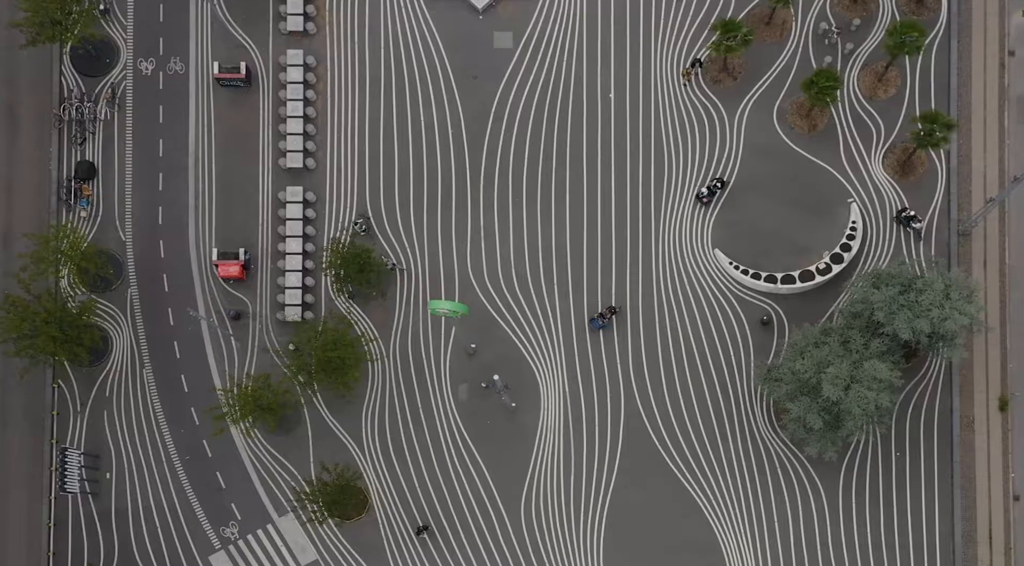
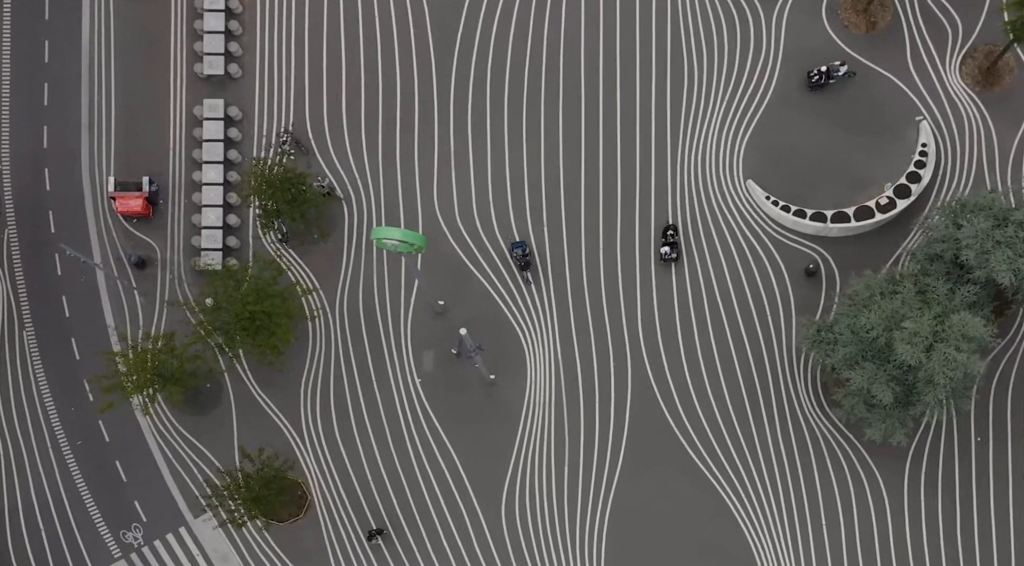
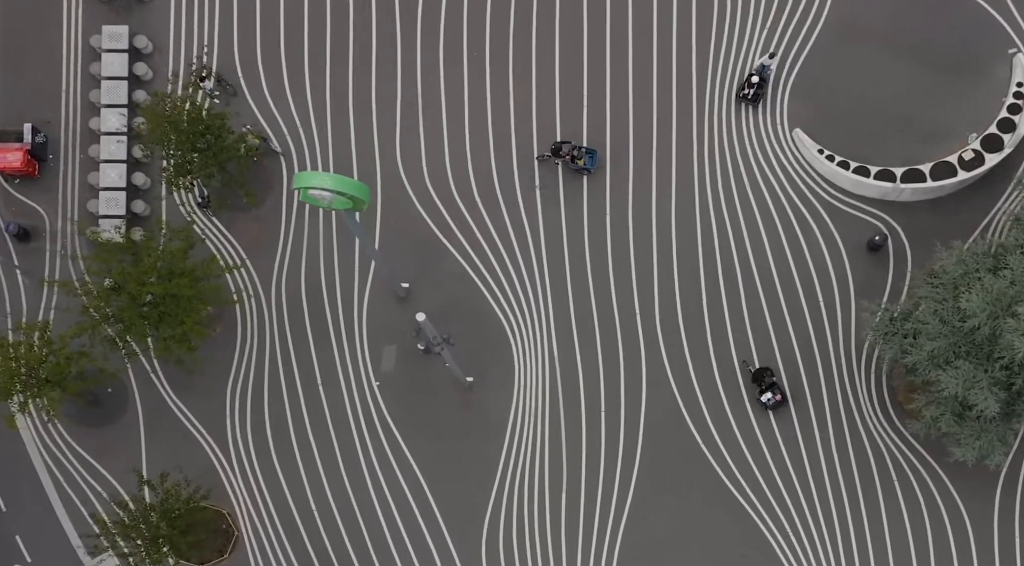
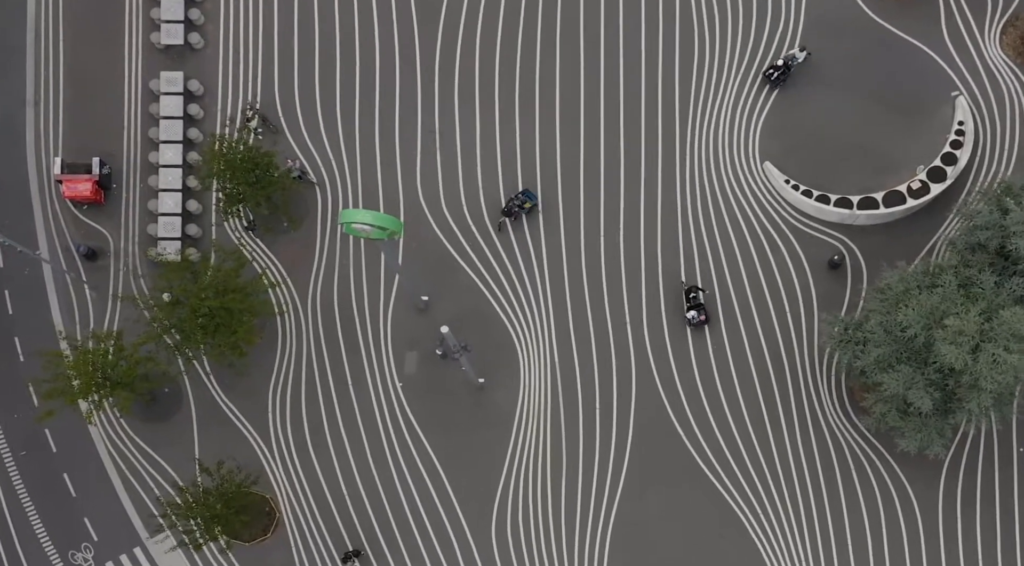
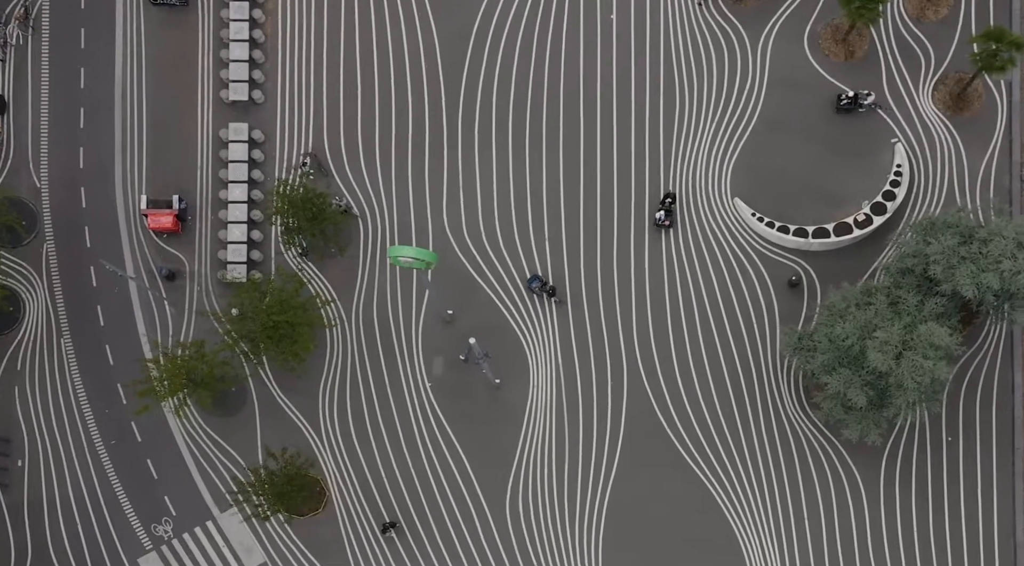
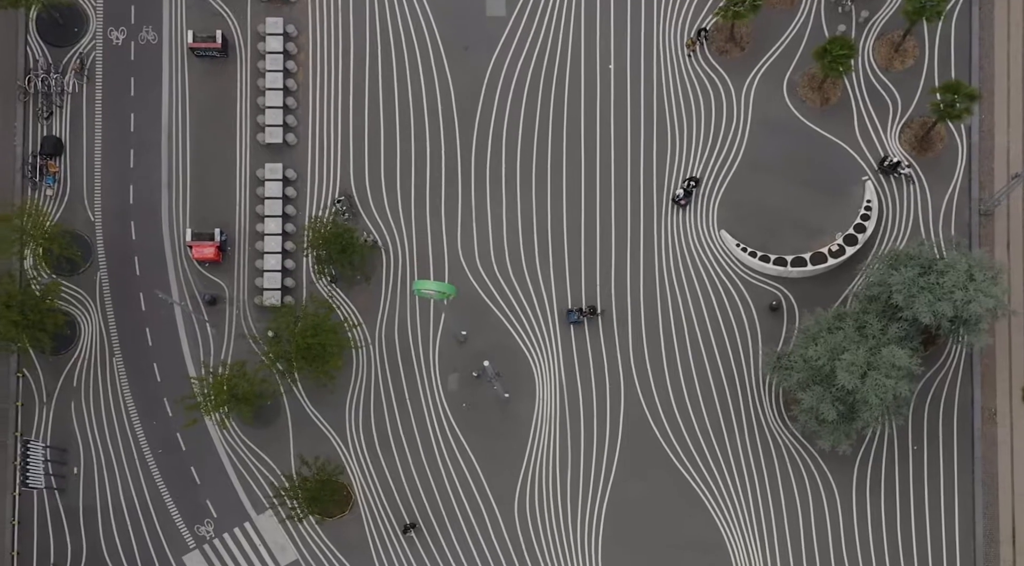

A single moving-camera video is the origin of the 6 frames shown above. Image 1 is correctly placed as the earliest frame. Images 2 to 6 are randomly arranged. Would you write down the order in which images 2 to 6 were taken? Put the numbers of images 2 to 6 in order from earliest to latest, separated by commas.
6, 5, 2, 4, 3
